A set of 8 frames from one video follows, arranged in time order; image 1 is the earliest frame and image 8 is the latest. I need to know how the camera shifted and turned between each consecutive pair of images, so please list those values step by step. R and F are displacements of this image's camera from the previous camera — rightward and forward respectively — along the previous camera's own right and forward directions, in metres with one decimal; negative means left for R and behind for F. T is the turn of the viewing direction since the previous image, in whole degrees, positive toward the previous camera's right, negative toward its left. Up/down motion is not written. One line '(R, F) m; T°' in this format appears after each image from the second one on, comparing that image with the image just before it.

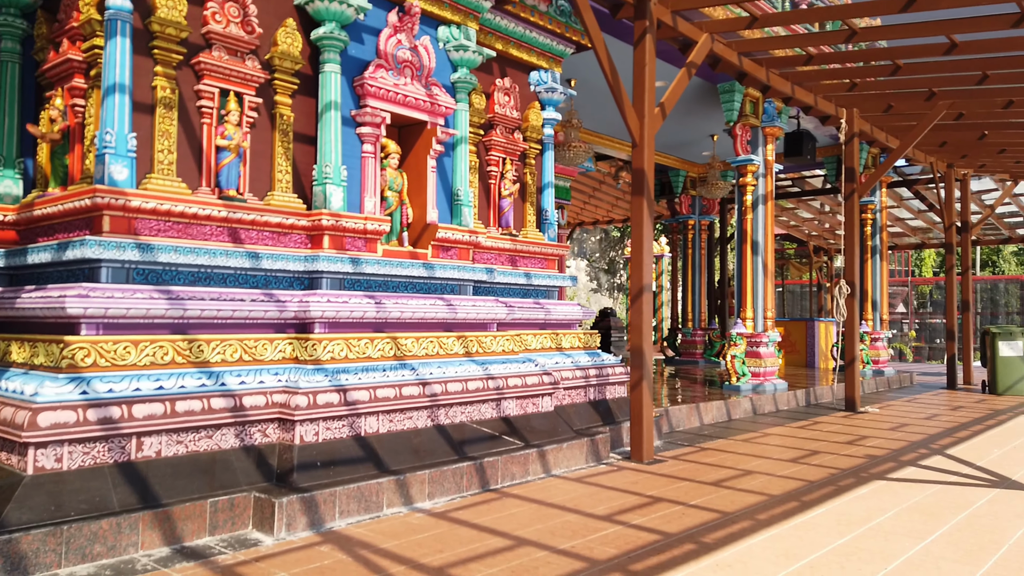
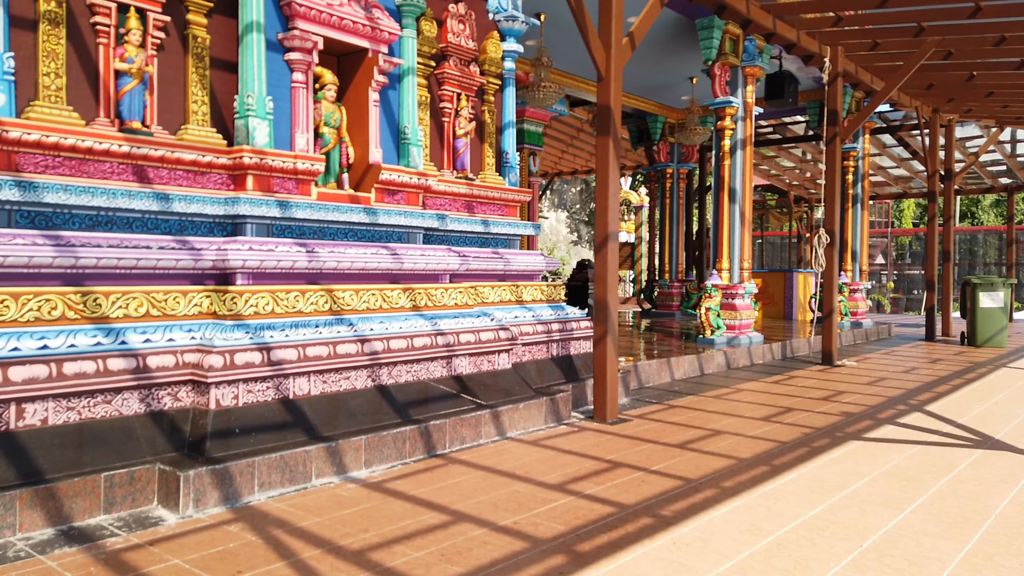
(+0.2, +0.4) m; +1°
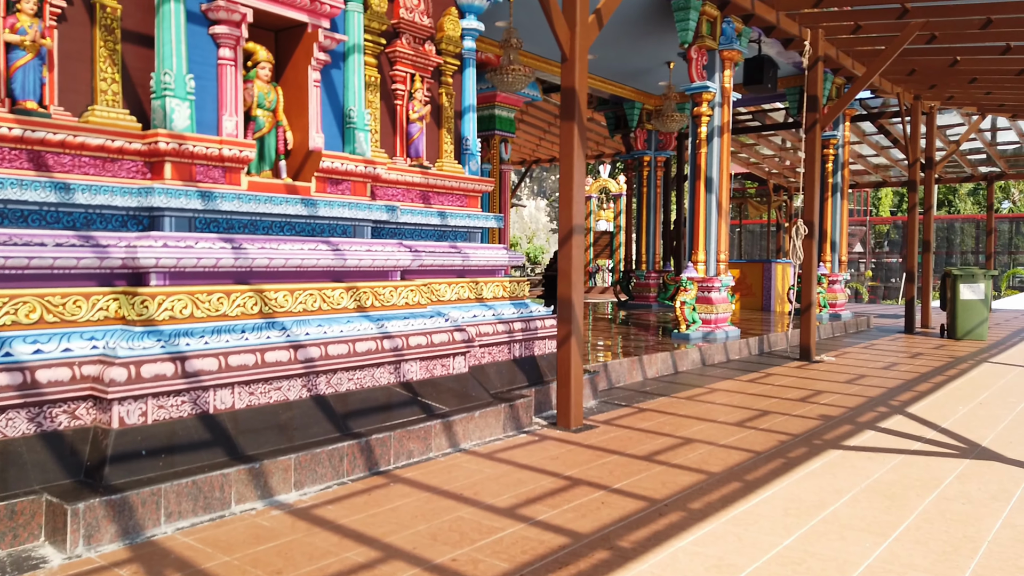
(+0.1, +0.3) m; +1°
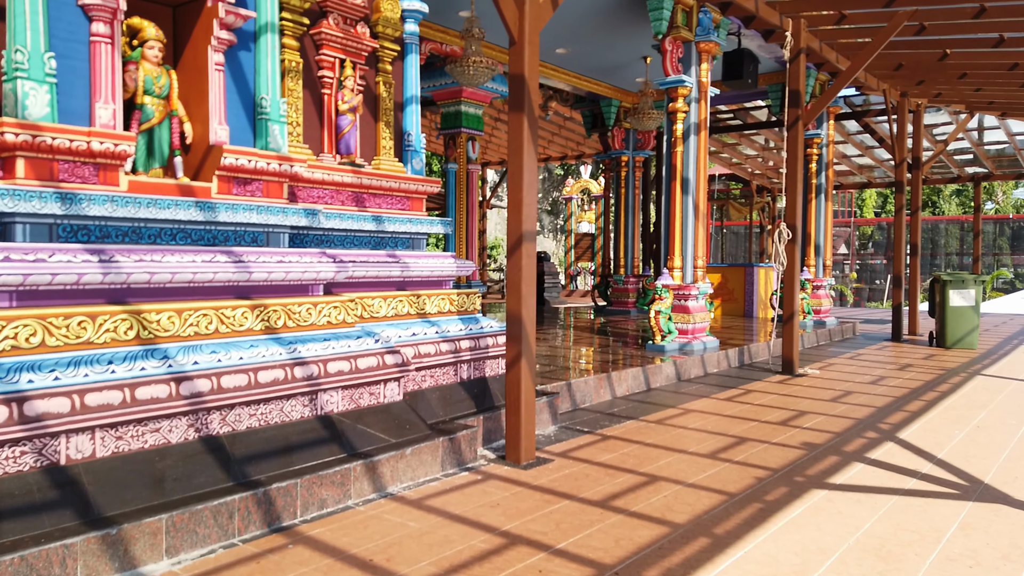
(+0.2, +0.5) m; +1°
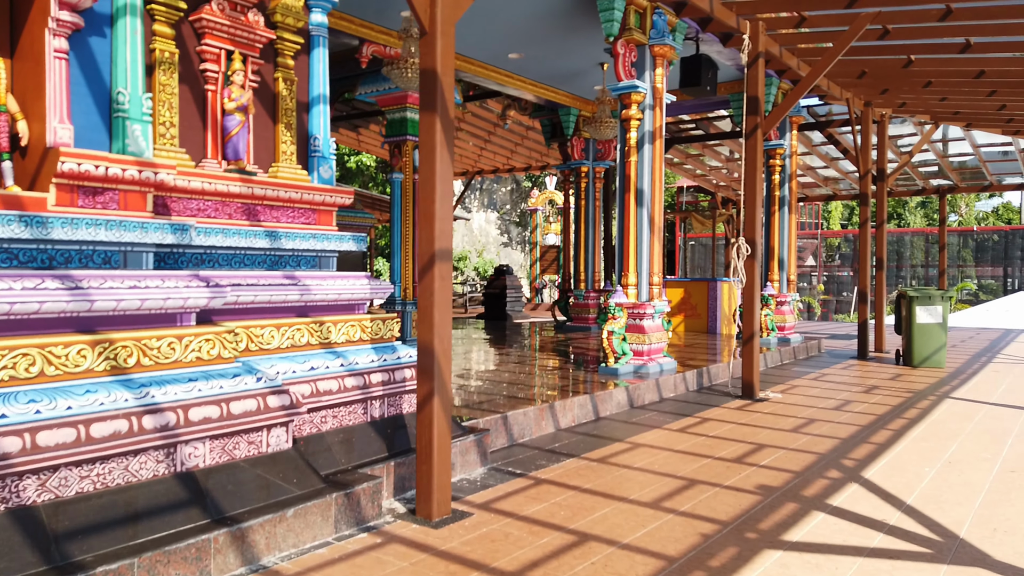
(+0.3, +0.5) m; +2°
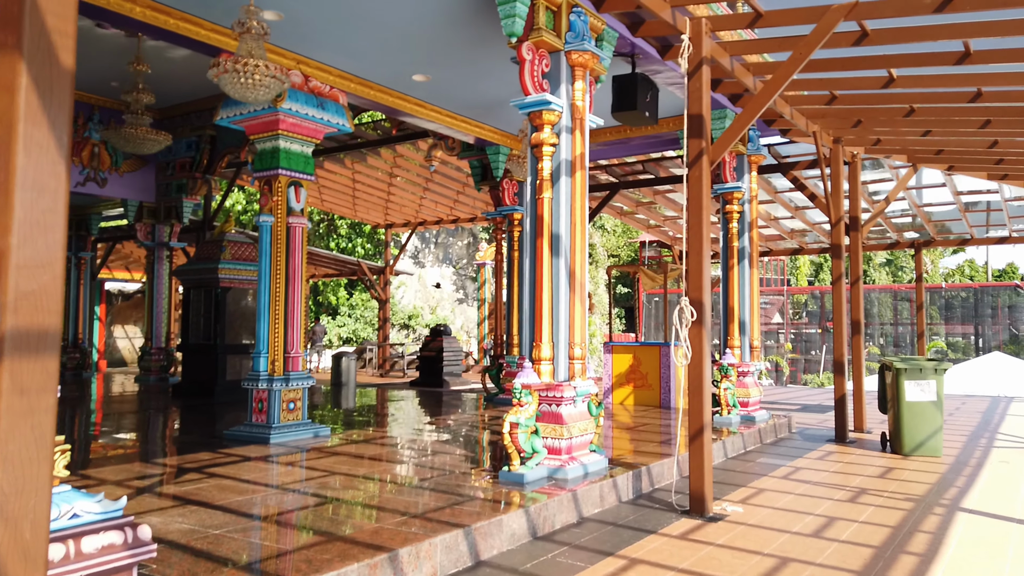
(+0.7, +1.6) m; +2°
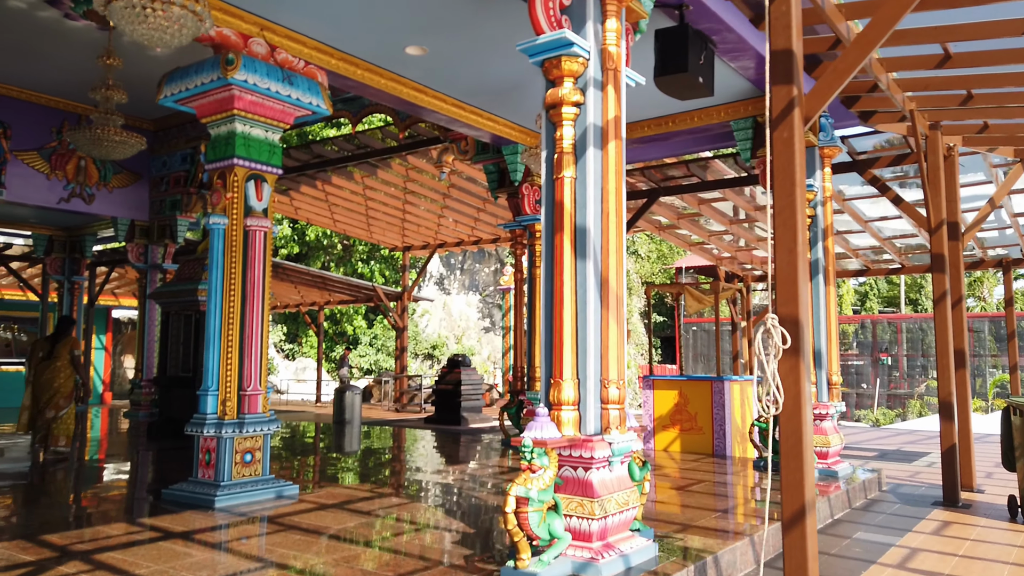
(+0.1, +1.5) m; -2°
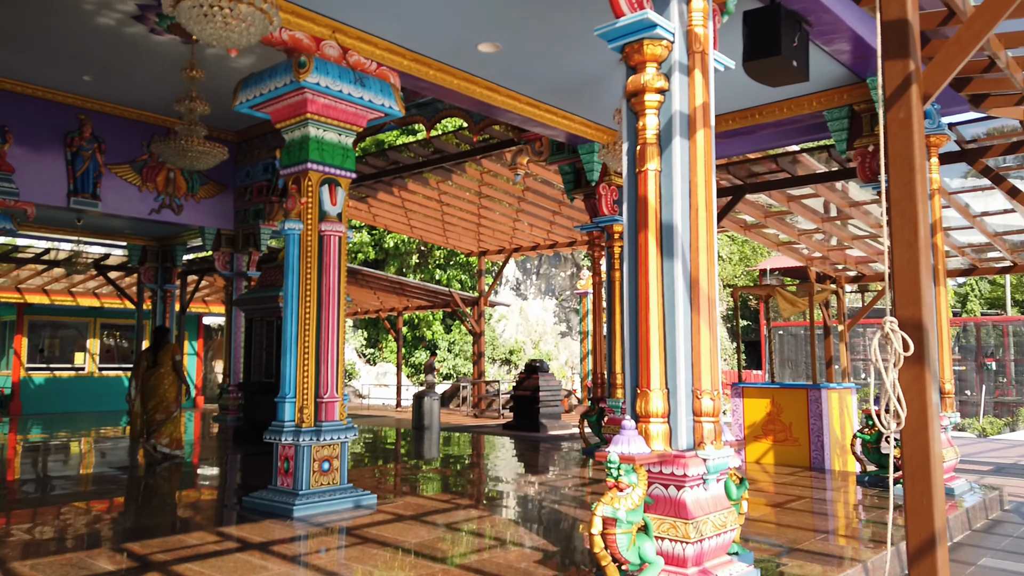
(0.0, +0.2) m; -6°
